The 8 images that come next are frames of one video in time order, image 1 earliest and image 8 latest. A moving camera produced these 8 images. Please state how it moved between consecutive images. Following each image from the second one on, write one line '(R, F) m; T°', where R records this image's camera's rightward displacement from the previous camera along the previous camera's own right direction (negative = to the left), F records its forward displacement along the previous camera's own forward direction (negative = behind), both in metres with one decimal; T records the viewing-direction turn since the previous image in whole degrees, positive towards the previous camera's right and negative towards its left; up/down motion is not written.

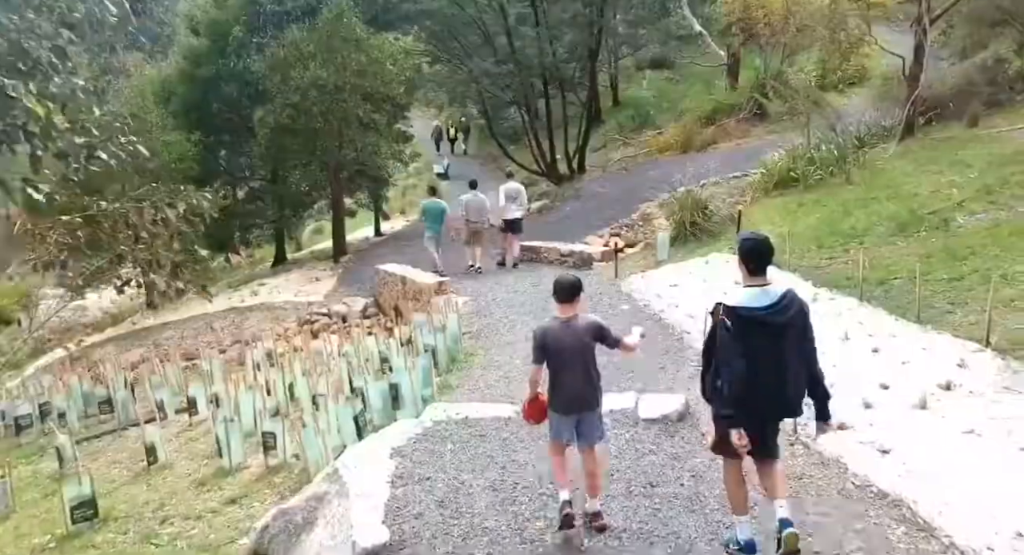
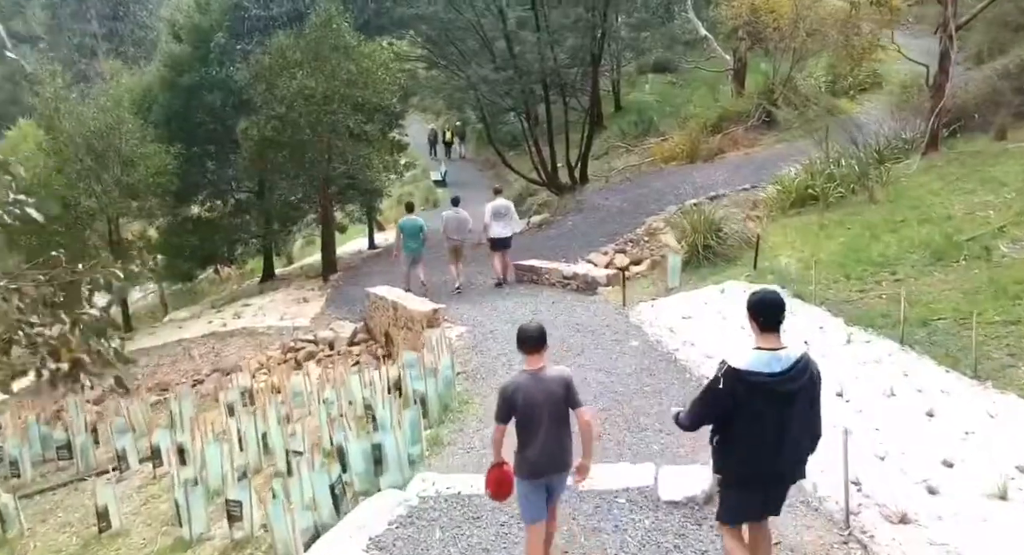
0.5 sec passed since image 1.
(0.0, +0.8) m; 0°
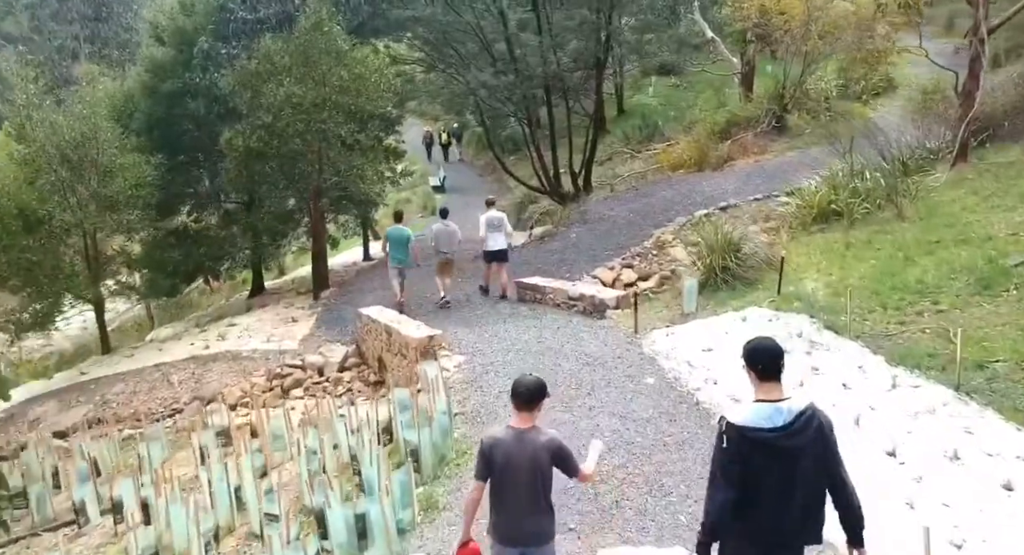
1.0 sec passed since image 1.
(0.0, +0.8) m; 0°
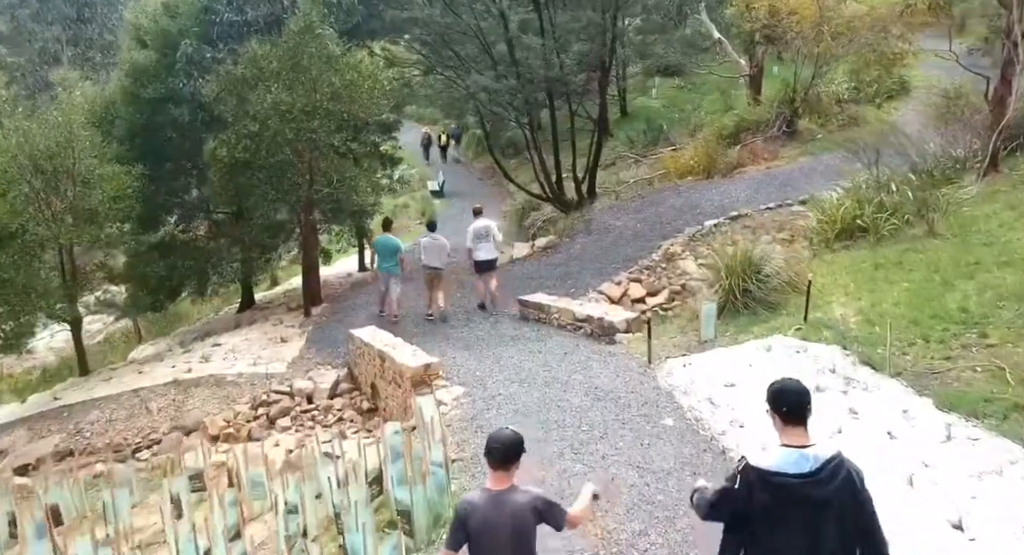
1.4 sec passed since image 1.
(0.0, +0.7) m; 0°
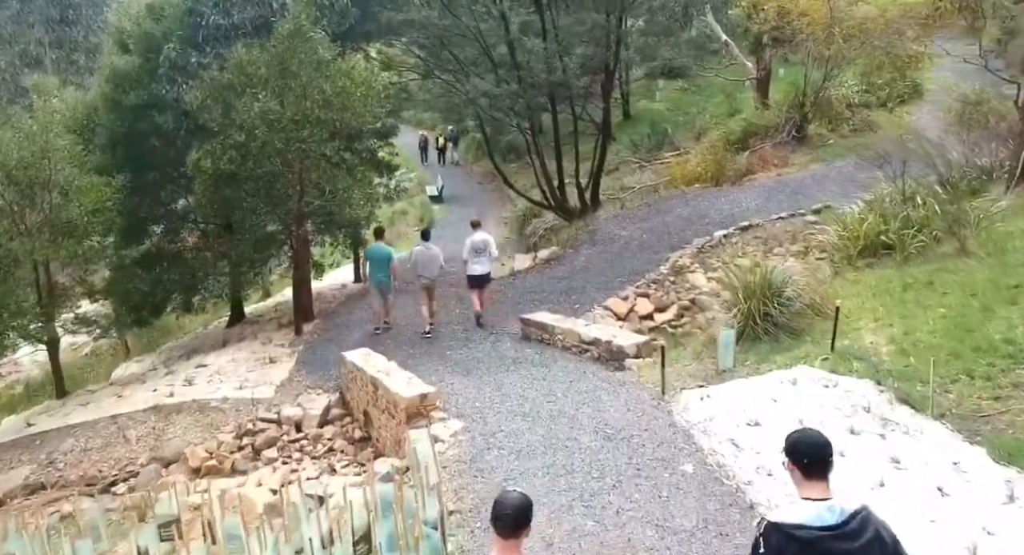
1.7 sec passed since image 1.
(0.0, +0.6) m; 0°
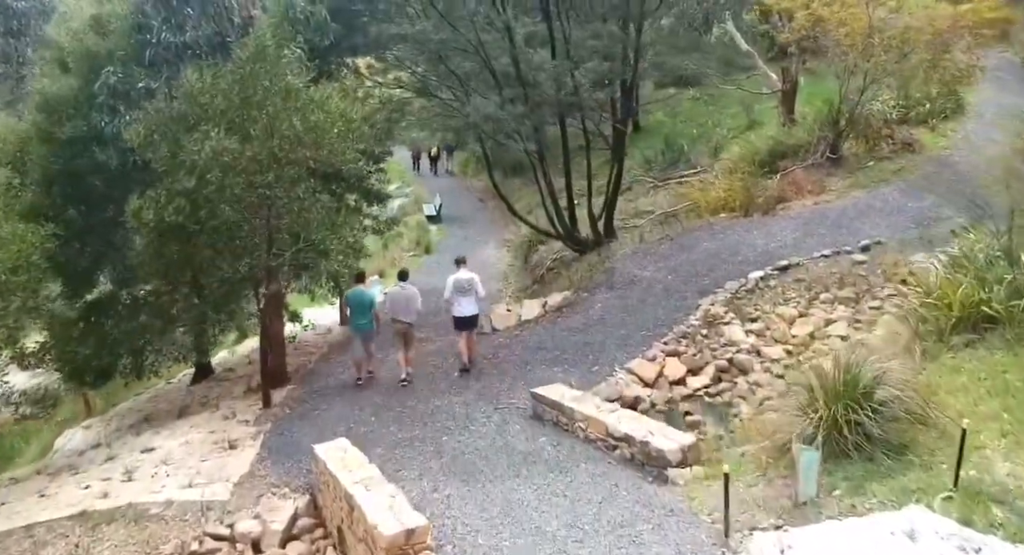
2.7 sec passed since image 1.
(-0.1, +1.9) m; 0°
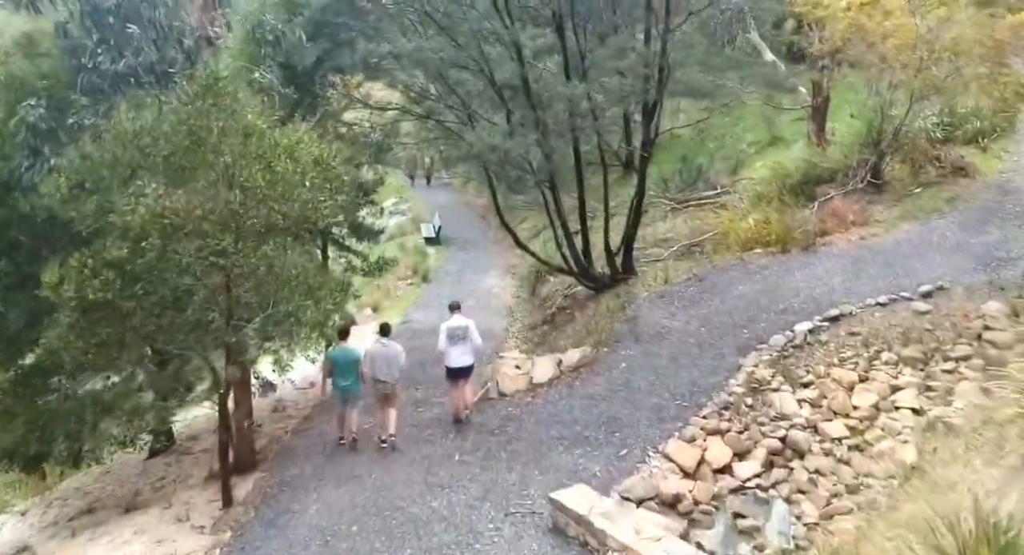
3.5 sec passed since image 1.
(-0.1, +1.8) m; 0°
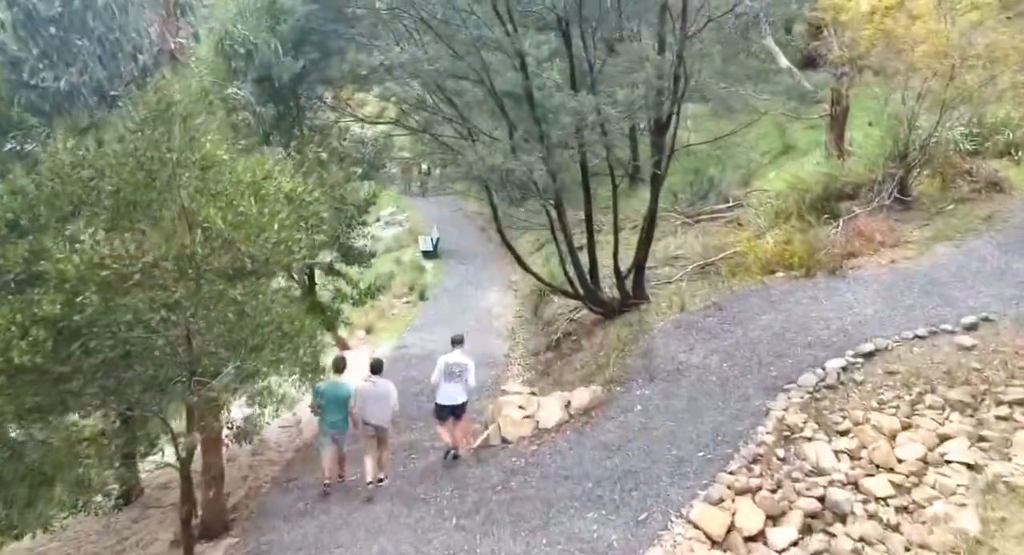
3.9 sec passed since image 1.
(0.0, +1.1) m; 0°
